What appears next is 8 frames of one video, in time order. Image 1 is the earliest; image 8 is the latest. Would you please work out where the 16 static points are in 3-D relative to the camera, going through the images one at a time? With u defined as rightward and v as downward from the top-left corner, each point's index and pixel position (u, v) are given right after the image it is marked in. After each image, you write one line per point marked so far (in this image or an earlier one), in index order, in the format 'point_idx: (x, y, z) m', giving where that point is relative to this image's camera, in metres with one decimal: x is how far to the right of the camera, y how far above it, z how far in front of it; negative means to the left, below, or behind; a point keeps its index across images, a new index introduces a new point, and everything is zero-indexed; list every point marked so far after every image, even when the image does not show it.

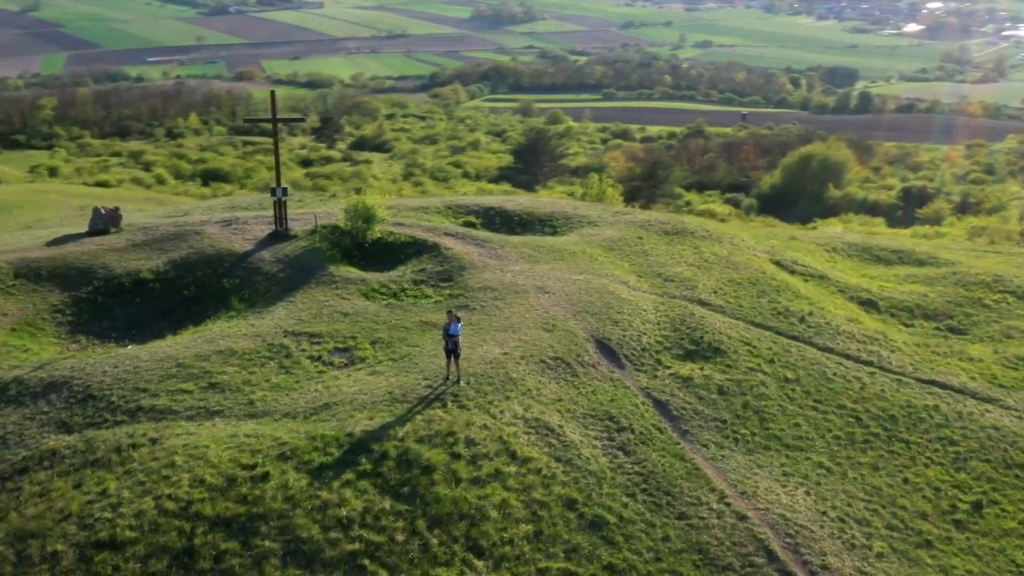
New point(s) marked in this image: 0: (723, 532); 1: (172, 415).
0: (+3.1, -3.6, +16.9) m
1: (-5.5, -2.0, +18.6) m
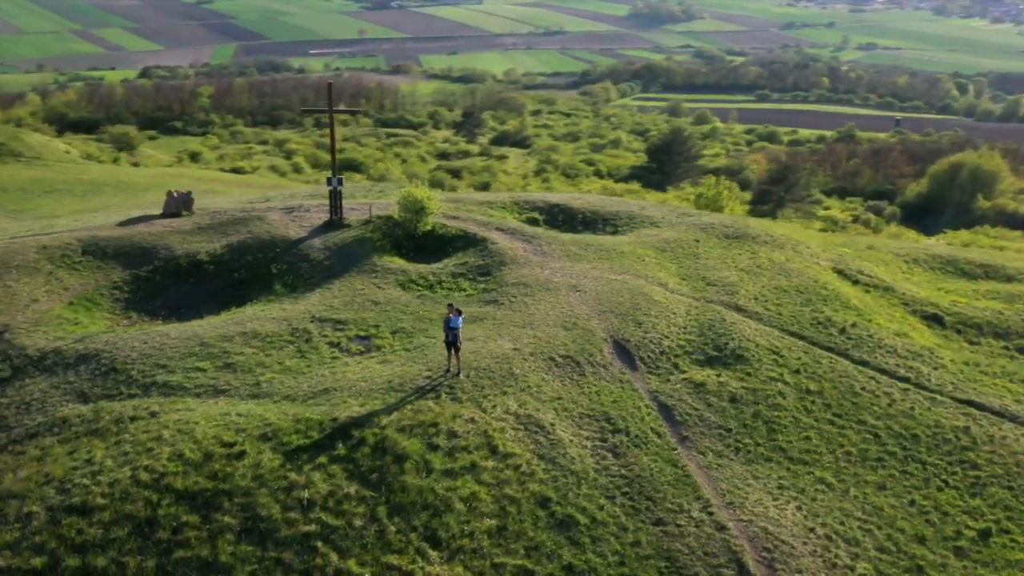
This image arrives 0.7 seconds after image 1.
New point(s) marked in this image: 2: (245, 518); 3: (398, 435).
0: (+2.6, -3.7, +16.6) m
1: (-5.5, -1.7, +19.3) m
2: (-3.6, -3.0, +15.2) m
3: (-1.7, -2.2, +17.2) m
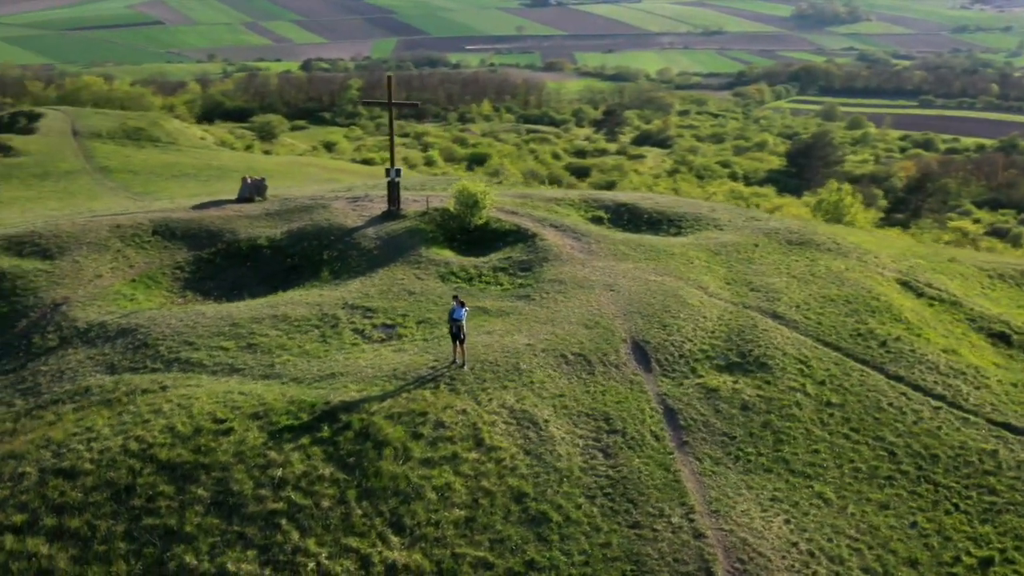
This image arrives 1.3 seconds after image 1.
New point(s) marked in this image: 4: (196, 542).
0: (+2.2, -3.7, +16.4) m
1: (-5.5, -1.4, +20.1) m
2: (-4.1, -2.8, +15.8) m
3: (-2.0, -2.0, +17.5) m
4: (-4.1, -3.3, +15.0) m
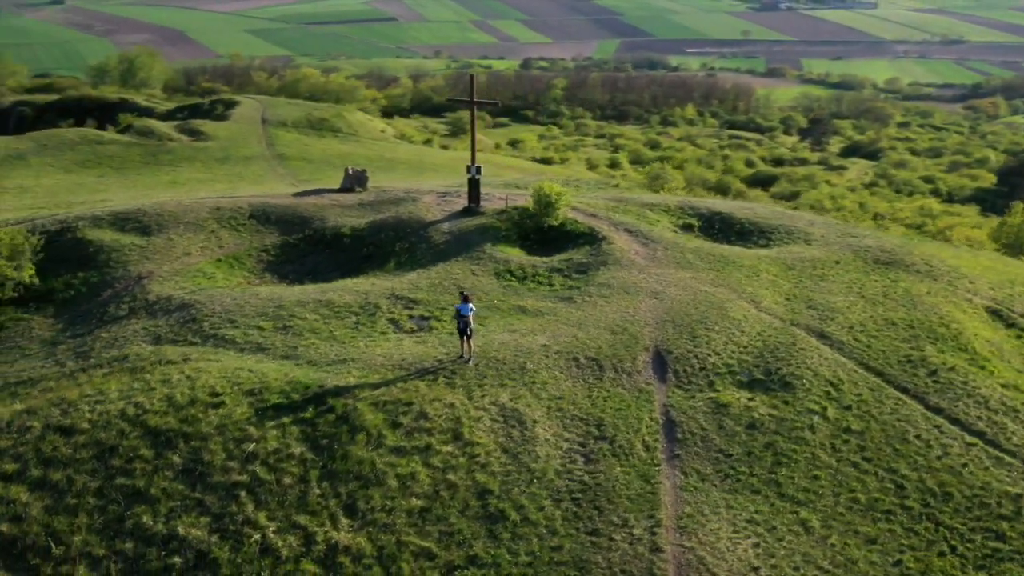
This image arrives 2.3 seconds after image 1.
0: (+1.5, -3.8, +16.2) m
1: (-5.2, -1.0, +21.2) m
2: (-4.7, -2.5, +16.7) m
3: (-2.3, -1.9, +18.1) m
4: (-5.0, -3.0, +16.0) m
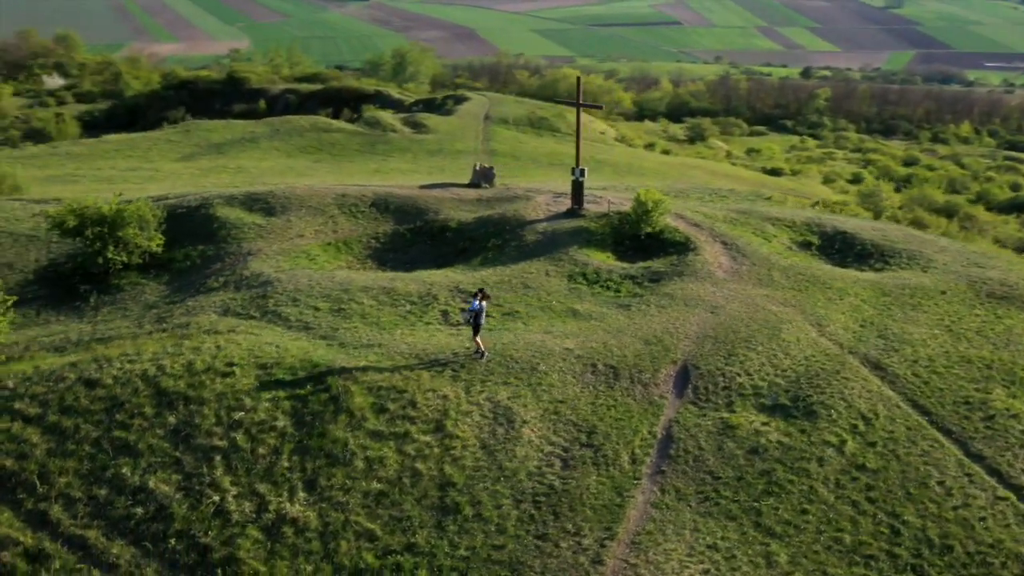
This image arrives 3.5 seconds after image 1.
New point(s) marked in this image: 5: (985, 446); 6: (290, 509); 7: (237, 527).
0: (+0.6, -3.9, +16.1) m
1: (-4.5, -0.6, +22.5) m
2: (-5.2, -2.1, +18.0) m
3: (-2.5, -1.7, +18.8) m
4: (-5.6, -2.6, +17.3) m
5: (+7.9, -2.6, +19.2) m
6: (-3.2, -3.2, +16.6) m
7: (-3.9, -3.4, +16.3) m
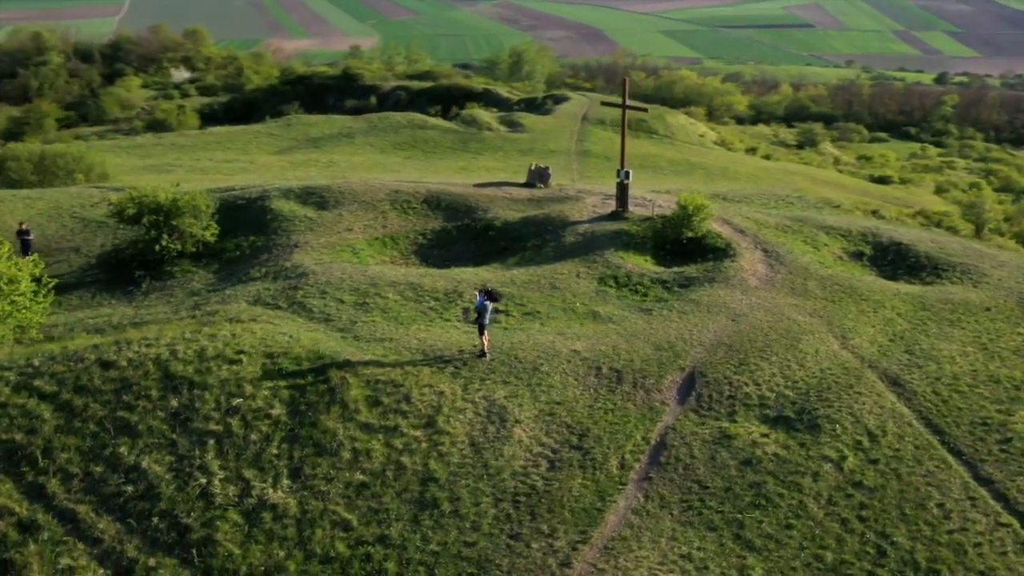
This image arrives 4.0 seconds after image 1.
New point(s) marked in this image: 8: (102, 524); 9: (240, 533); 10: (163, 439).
0: (+0.2, -3.9, +16.1) m
1: (-4.2, -0.5, +23.0) m
2: (-5.3, -1.9, +18.6) m
3: (-2.6, -1.6, +19.1) m
4: (-5.9, -2.3, +18.0) m
5: (+7.8, -2.9, +18.4) m
6: (-3.6, -3.1, +17.0) m
7: (-4.3, -3.2, +16.8) m
8: (-5.9, -3.4, +16.6) m
9: (-3.9, -3.5, +16.5) m
10: (-5.5, -2.4, +18.0) m
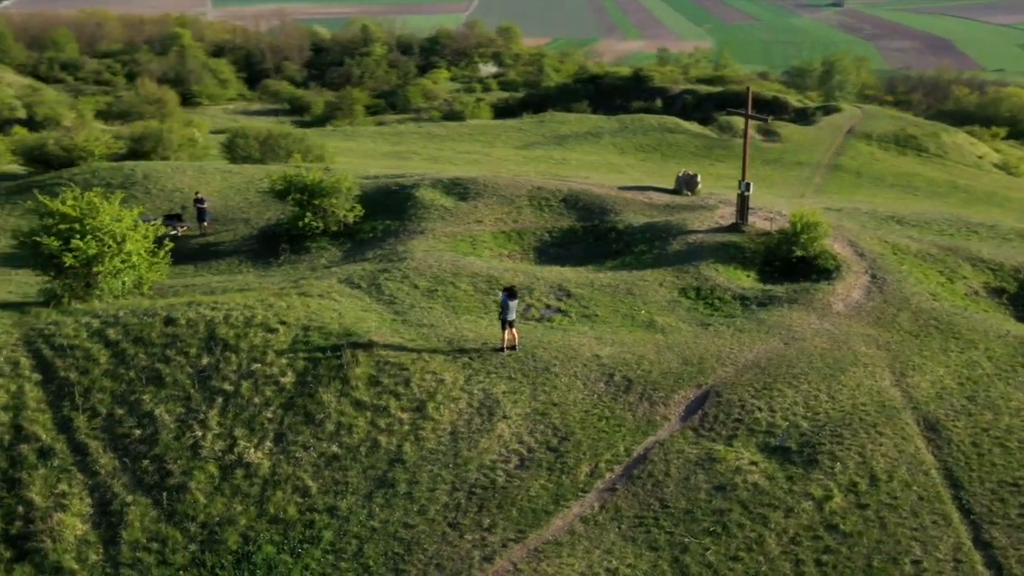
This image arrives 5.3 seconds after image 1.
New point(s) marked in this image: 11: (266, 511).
0: (-0.9, -3.8, +16.4) m
1: (-2.9, -0.1, +24.2) m
2: (-5.3, -1.3, +20.3) m
3: (-2.5, -1.3, +20.0) m
4: (-6.0, -1.7, +19.8) m
5: (+7.1, -3.6, +16.6) m
6: (-4.2, -2.7, +18.3) m
7: (-4.9, -2.7, +18.3) m
8: (-6.6, -2.8, +18.5) m
9: (-4.7, -3.1, +17.9) m
10: (-5.7, -1.8, +19.7) m
11: (-3.7, -3.4, +17.4) m
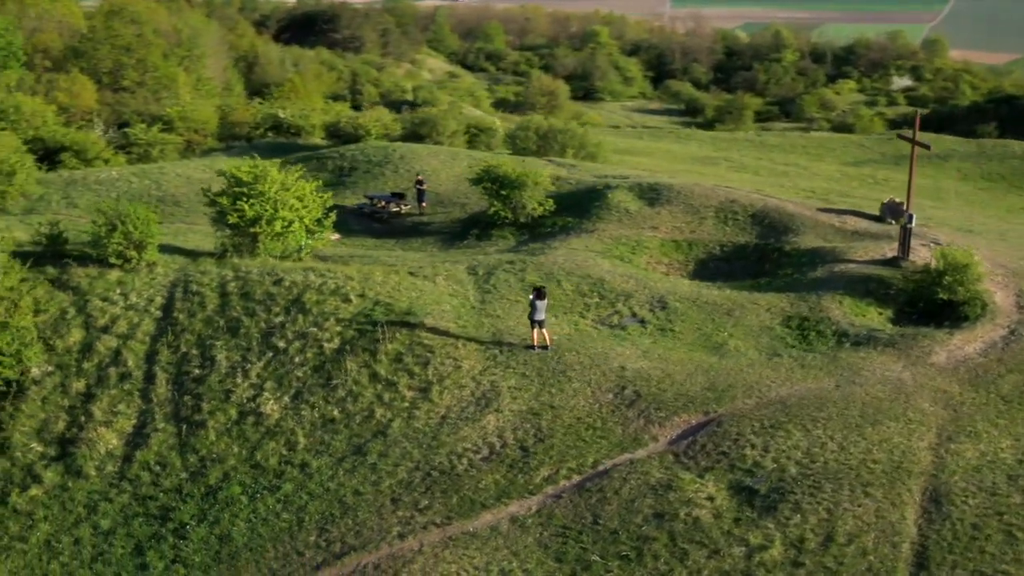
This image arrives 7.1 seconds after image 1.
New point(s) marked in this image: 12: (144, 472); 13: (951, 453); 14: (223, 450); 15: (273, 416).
0: (-2.1, -3.5, +17.3) m
1: (-0.7, +0.1, +25.2) m
2: (-4.5, -0.7, +22.5) m
3: (-2.0, -1.0, +21.2) m
4: (-5.4, -1.0, +22.3) m
5: (+5.4, -4.3, +14.6) m
6: (-4.3, -2.1, +20.2) m
7: (-5.0, -2.1, +20.4) m
8: (-6.5, -1.9, +21.2) m
9: (-5.0, -2.4, +20.0) m
10: (-5.1, -1.1, +22.0) m
11: (-4.3, -2.8, +19.2) m
12: (-6.1, -3.1, +19.2) m
13: (+6.9, -2.6, +18.0) m
14: (-4.9, -2.7, +19.4) m
15: (-4.1, -2.2, +19.9) m
